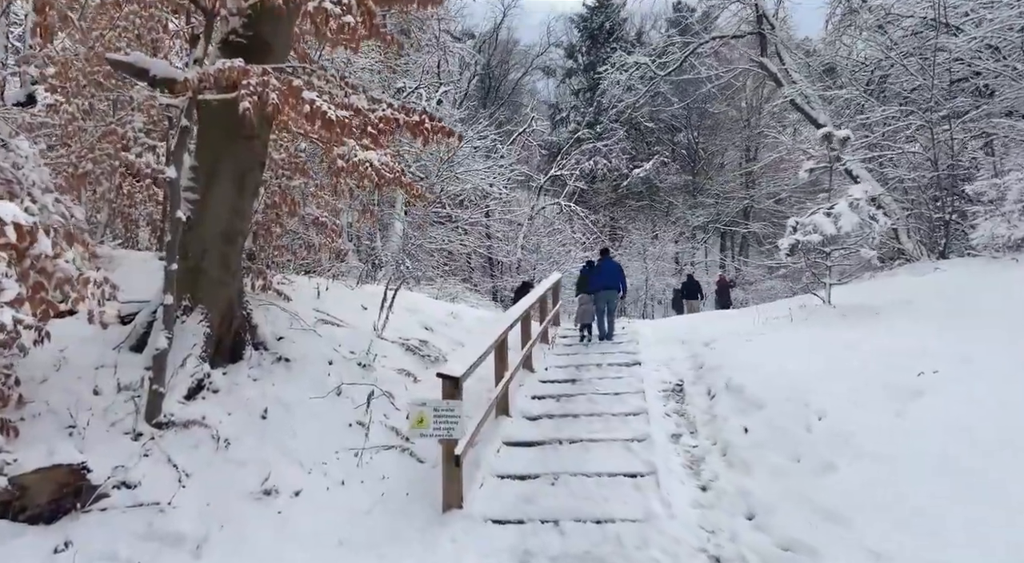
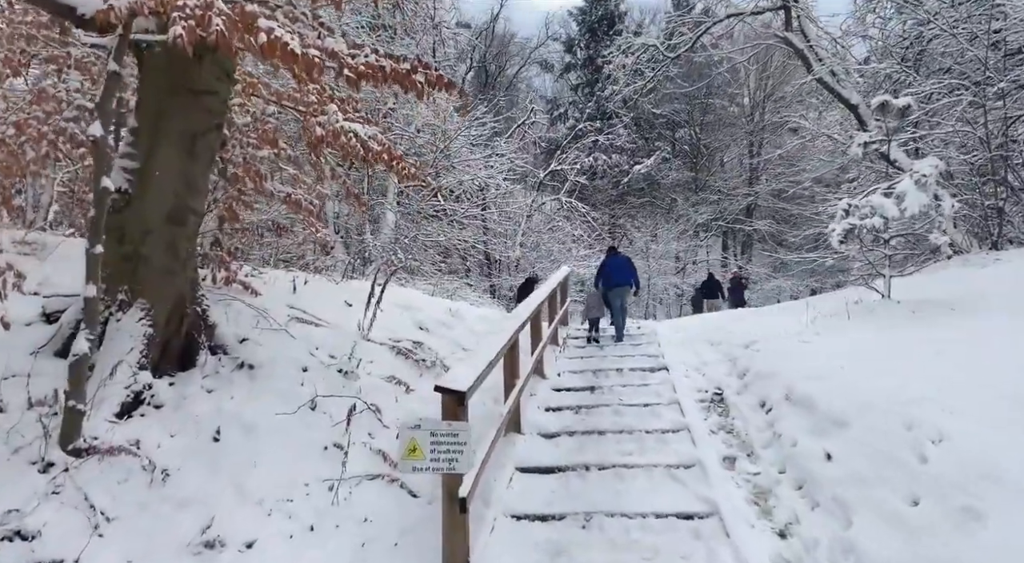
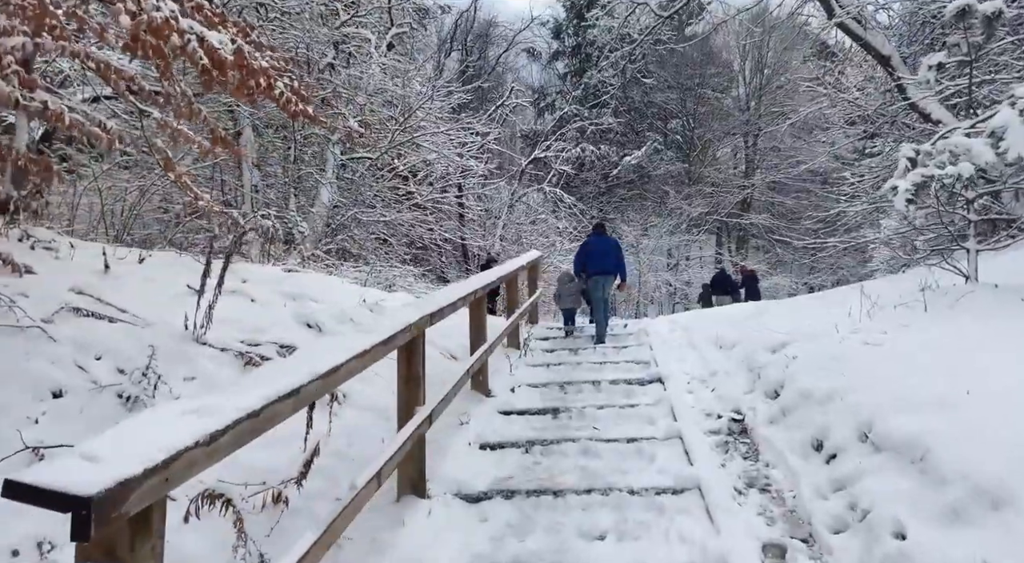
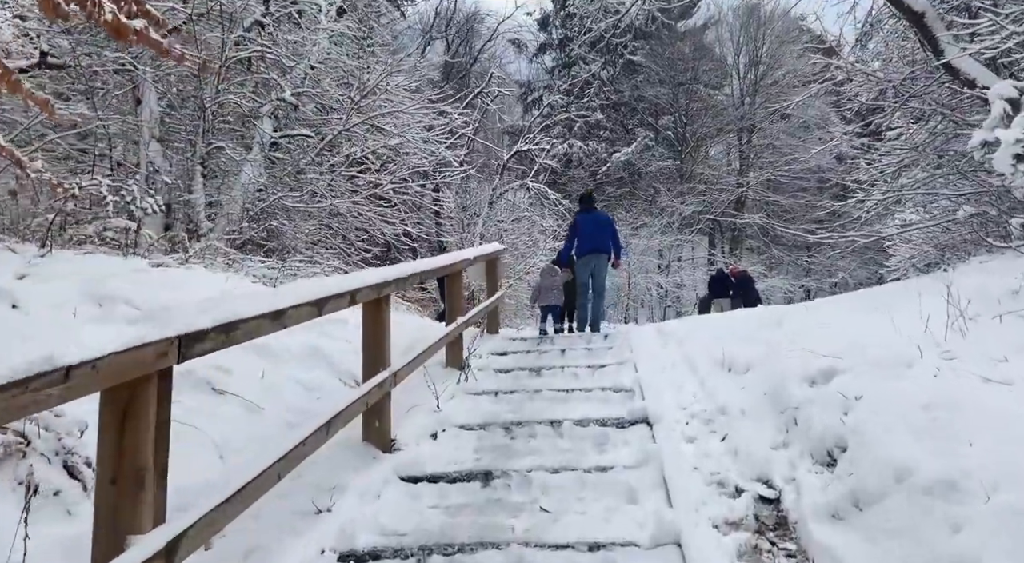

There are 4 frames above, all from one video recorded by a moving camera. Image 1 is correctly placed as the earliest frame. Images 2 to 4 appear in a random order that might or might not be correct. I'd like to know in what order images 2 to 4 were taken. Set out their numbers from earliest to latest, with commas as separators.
2, 3, 4
